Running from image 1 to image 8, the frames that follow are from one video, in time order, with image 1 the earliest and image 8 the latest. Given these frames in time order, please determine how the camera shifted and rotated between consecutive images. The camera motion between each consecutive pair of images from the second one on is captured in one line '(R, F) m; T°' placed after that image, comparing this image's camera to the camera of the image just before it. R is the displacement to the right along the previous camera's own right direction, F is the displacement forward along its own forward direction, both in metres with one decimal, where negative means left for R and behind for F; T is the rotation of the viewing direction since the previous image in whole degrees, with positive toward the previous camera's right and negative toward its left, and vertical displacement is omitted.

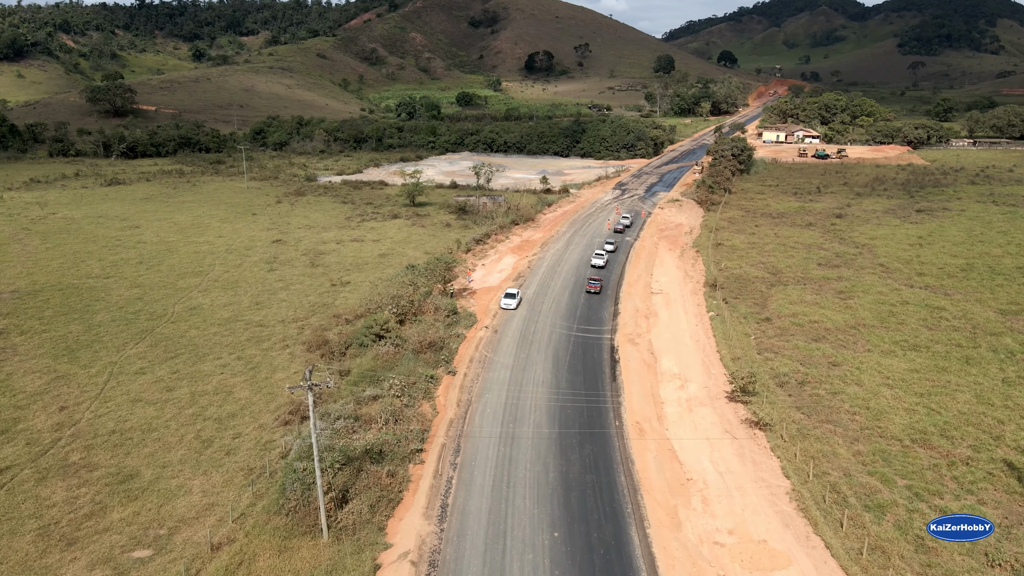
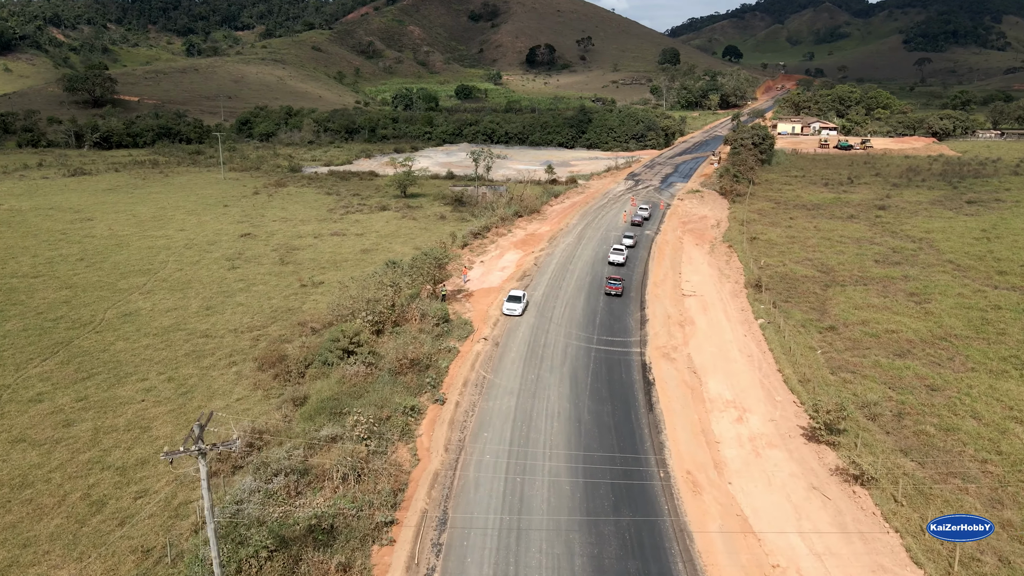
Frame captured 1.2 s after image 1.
(-0.2, +8.9) m; 0°
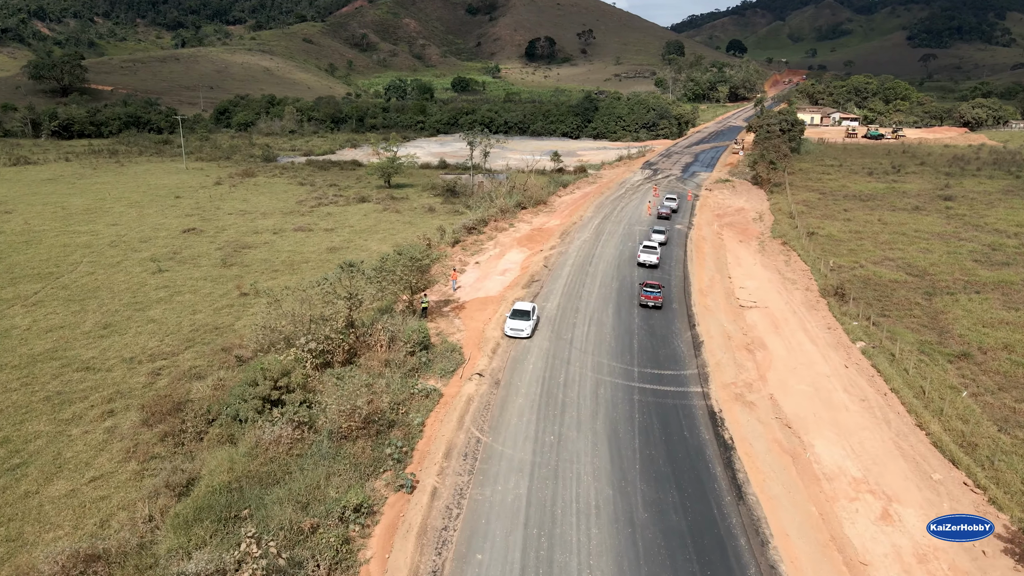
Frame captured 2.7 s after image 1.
(-0.3, +11.0) m; 0°
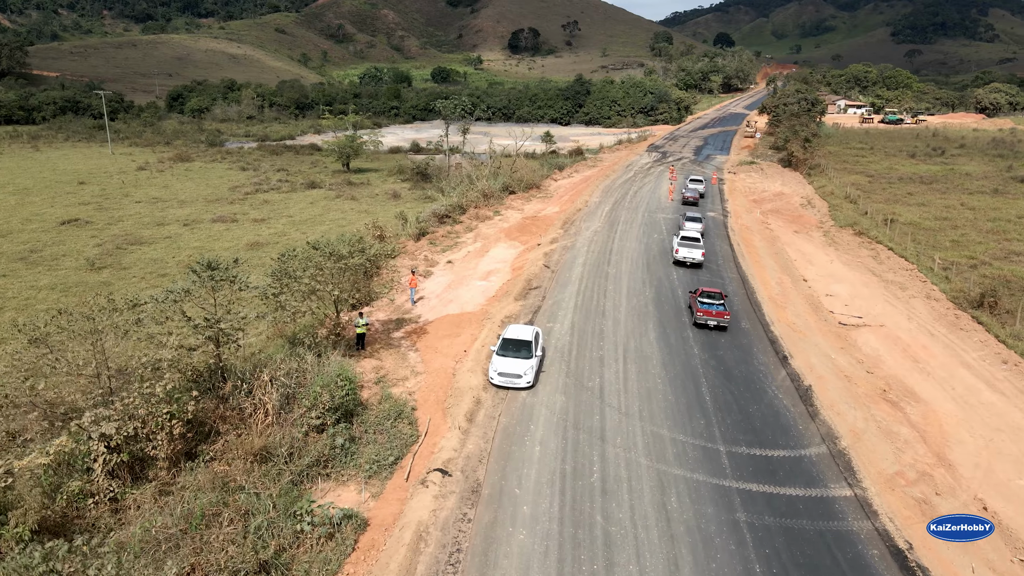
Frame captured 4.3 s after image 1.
(-0.1, +11.8) m; +1°
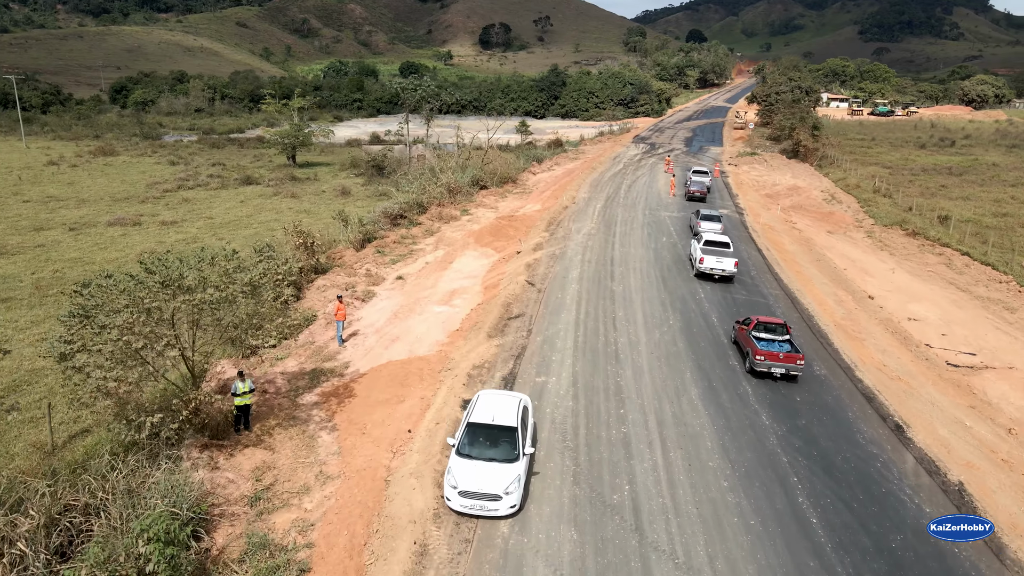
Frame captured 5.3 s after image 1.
(+0.1, +7.3) m; +2°
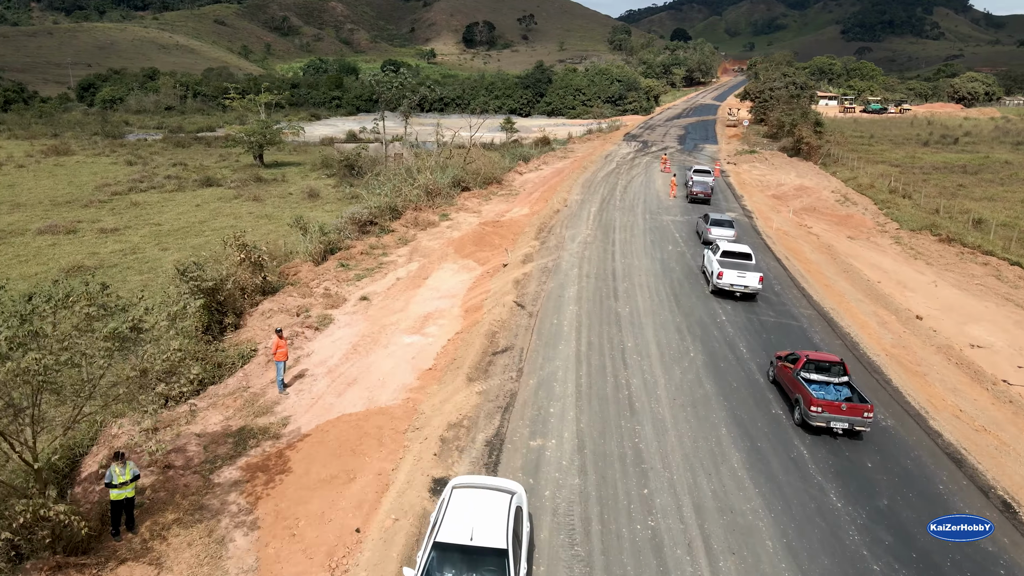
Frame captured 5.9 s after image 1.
(0.0, +3.4) m; +1°
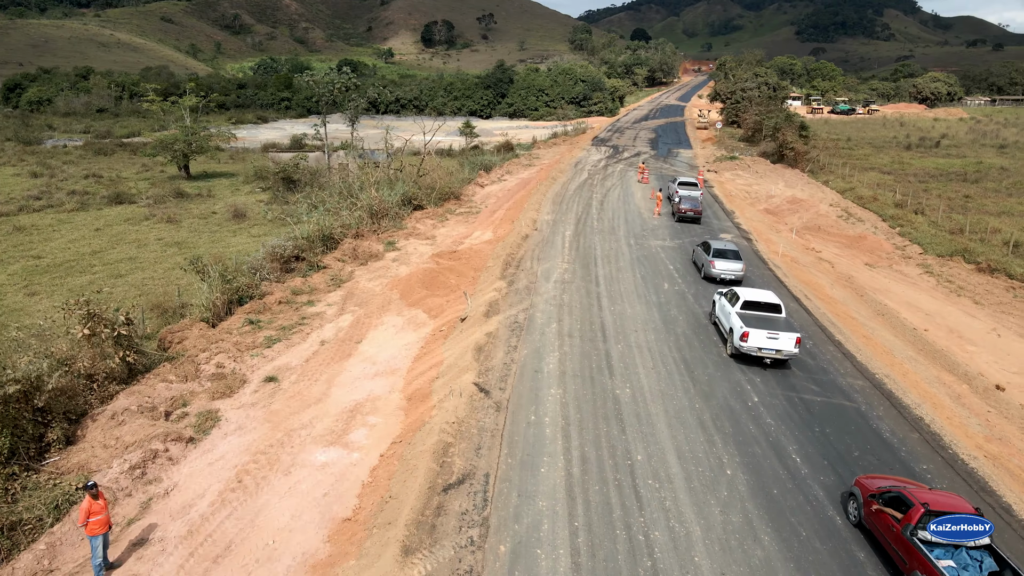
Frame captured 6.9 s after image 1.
(+0.1, +4.7) m; +3°
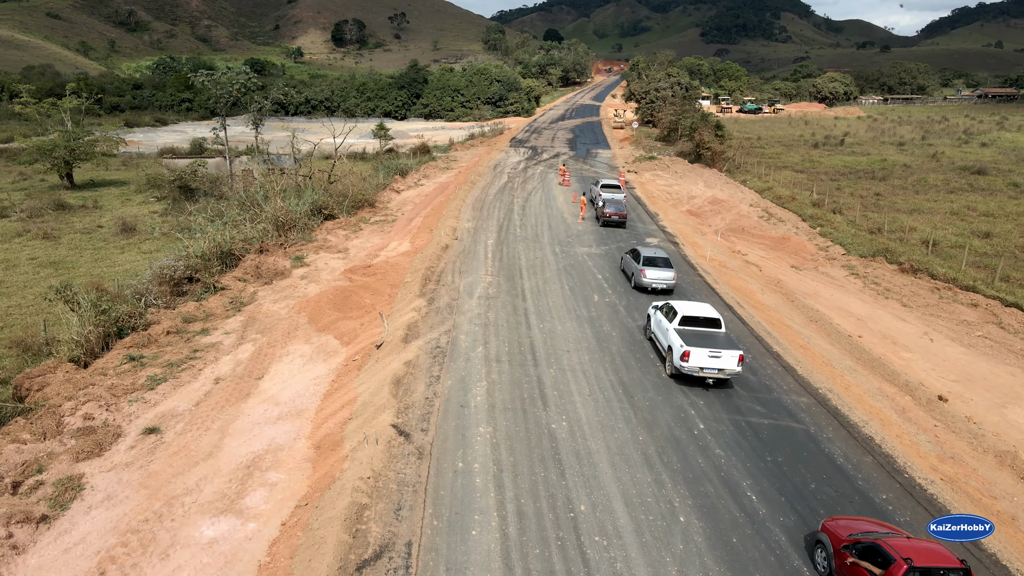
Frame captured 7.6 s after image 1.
(0.0, +1.4) m; +6°
